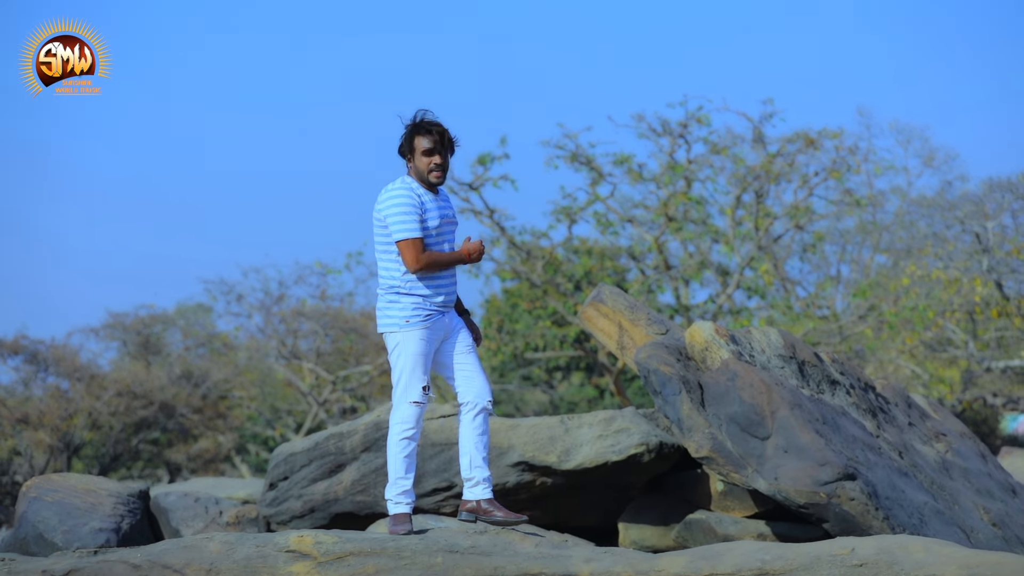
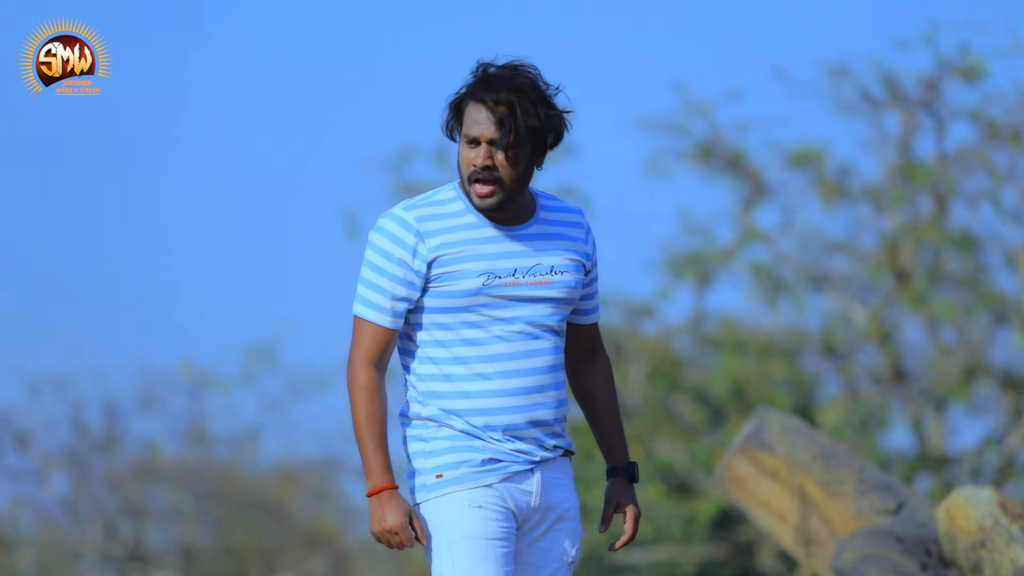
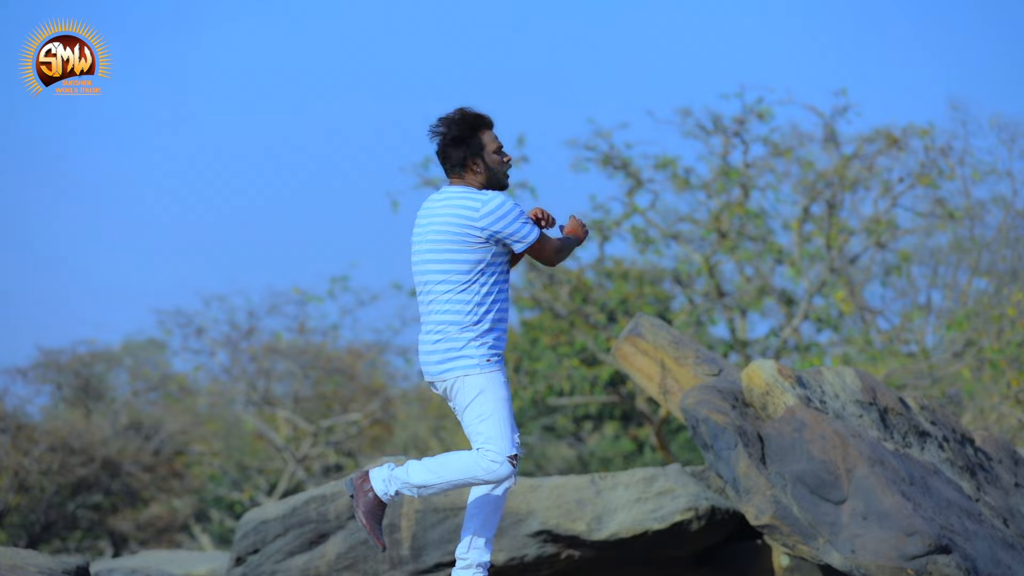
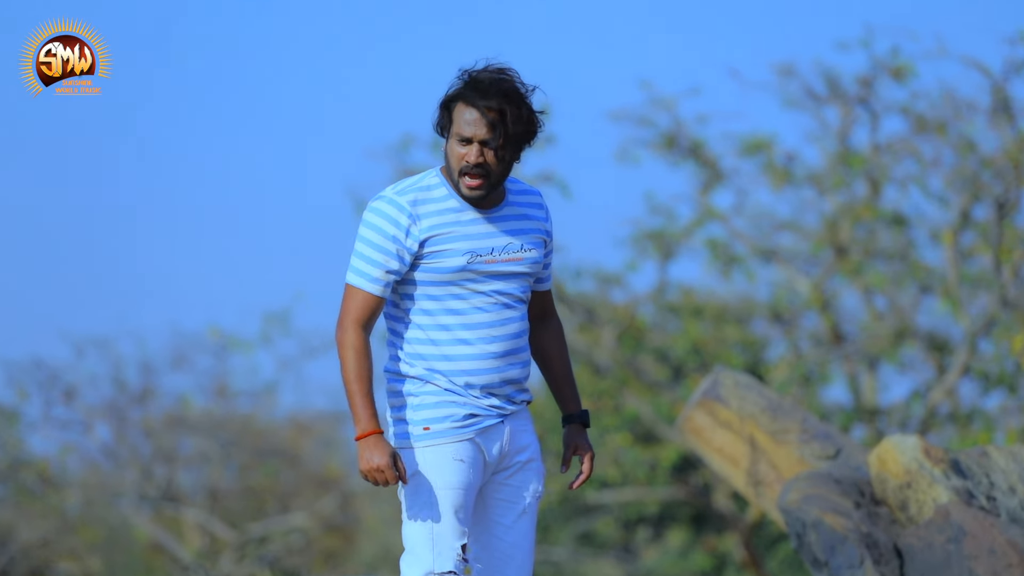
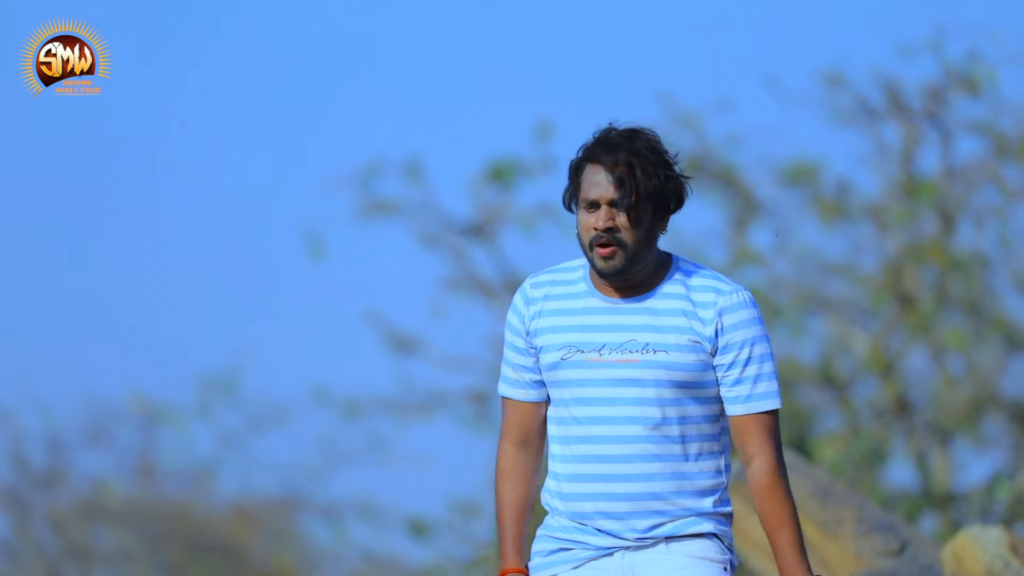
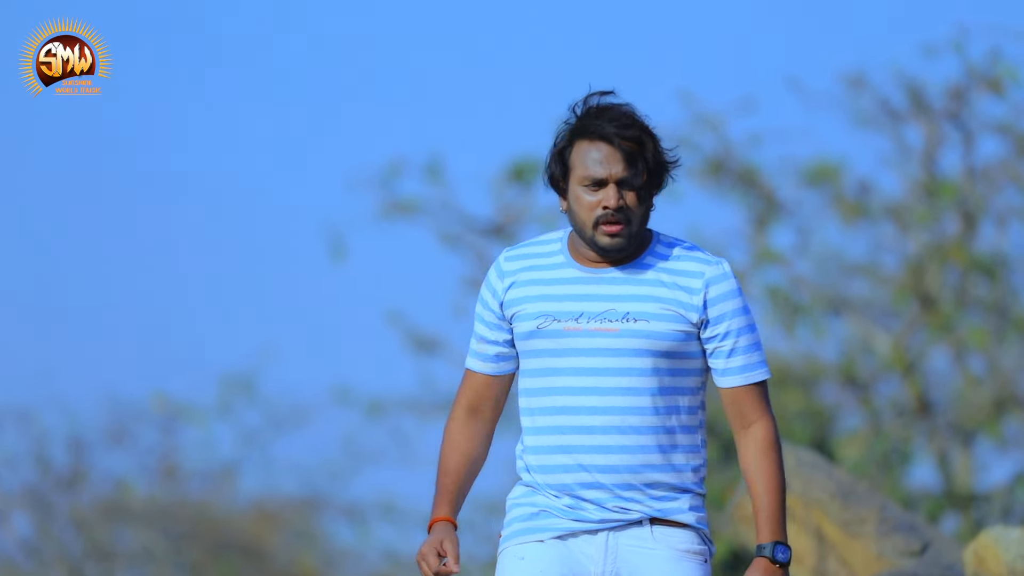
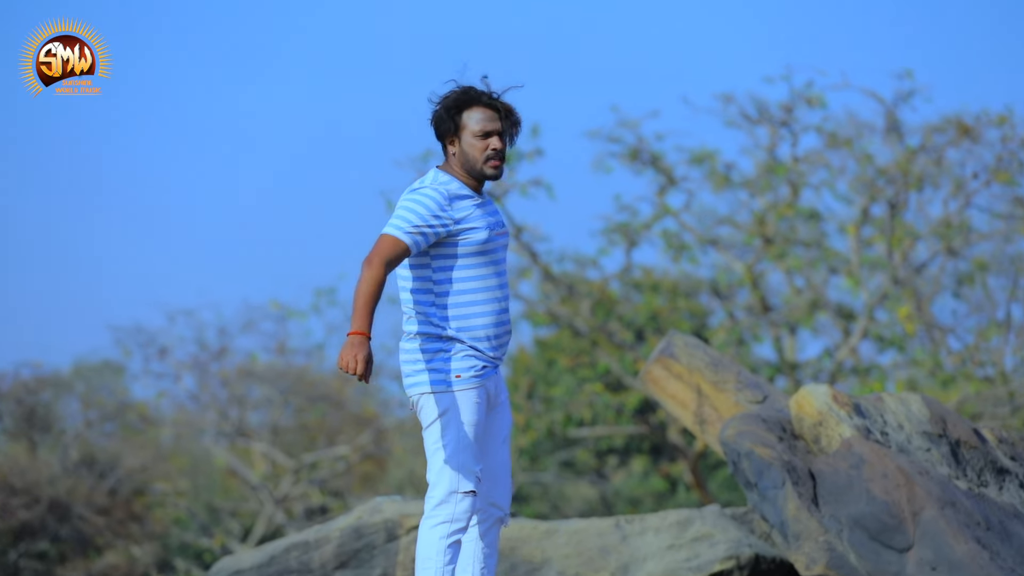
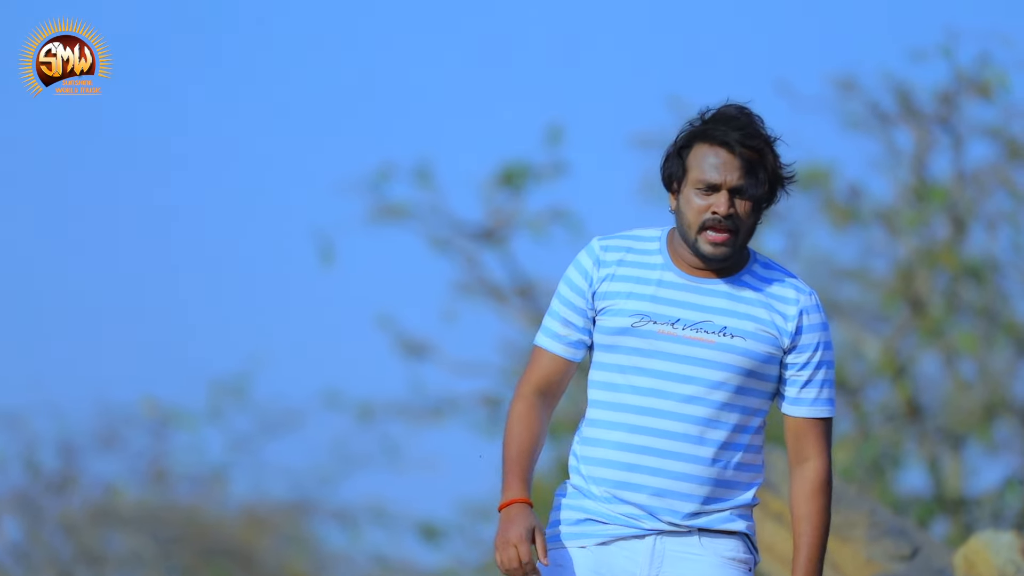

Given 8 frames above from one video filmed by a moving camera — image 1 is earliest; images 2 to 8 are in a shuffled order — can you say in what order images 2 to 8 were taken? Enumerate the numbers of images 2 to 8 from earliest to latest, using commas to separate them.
3, 7, 4, 2, 6, 8, 5
